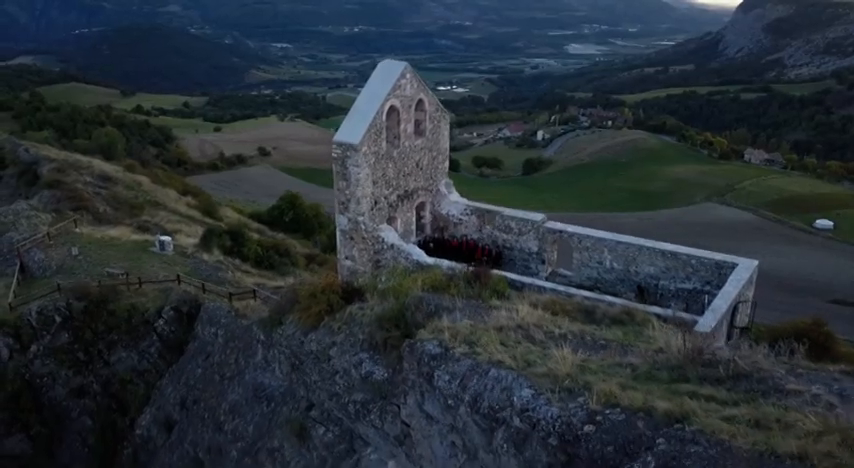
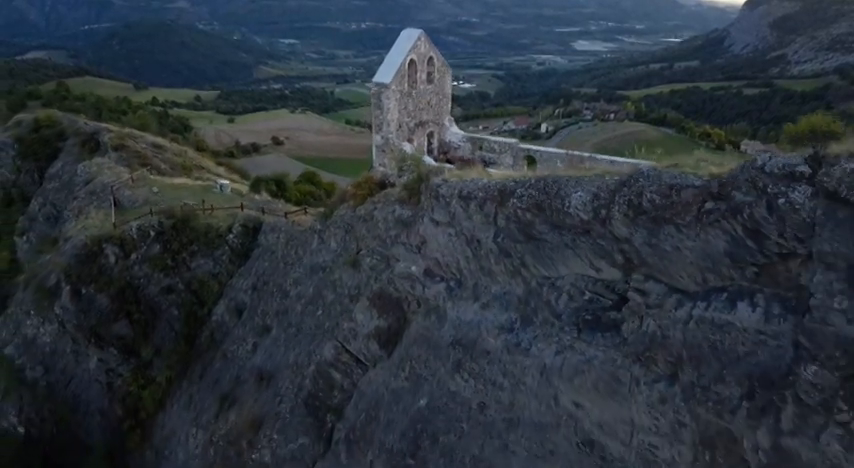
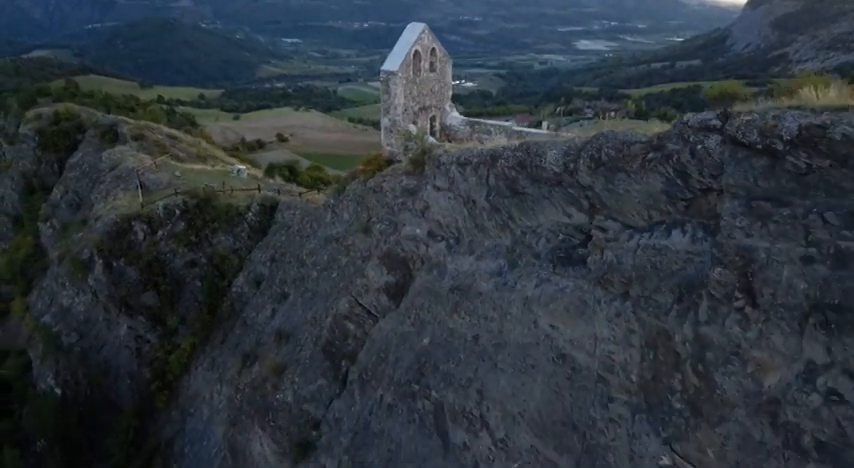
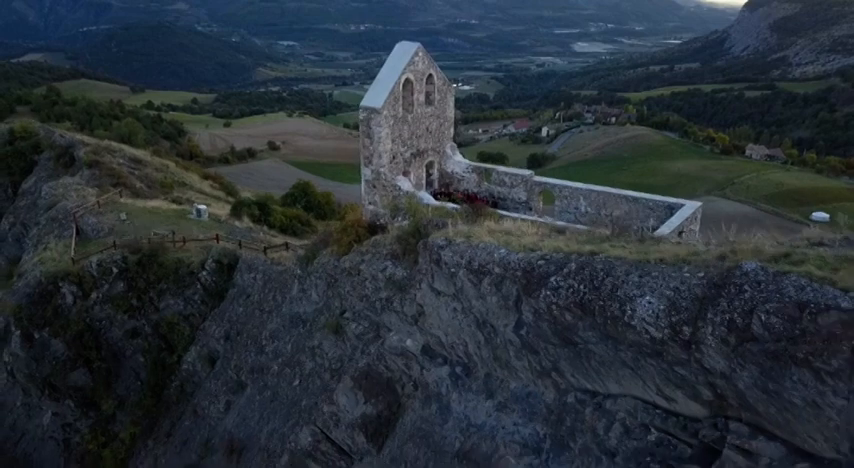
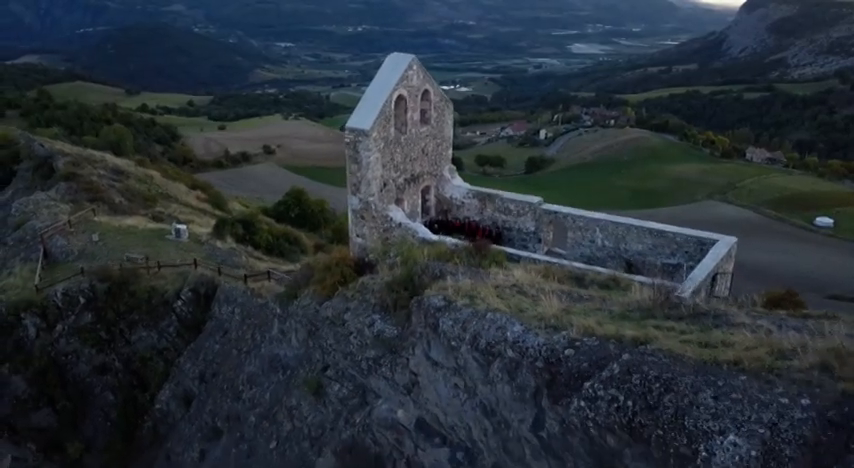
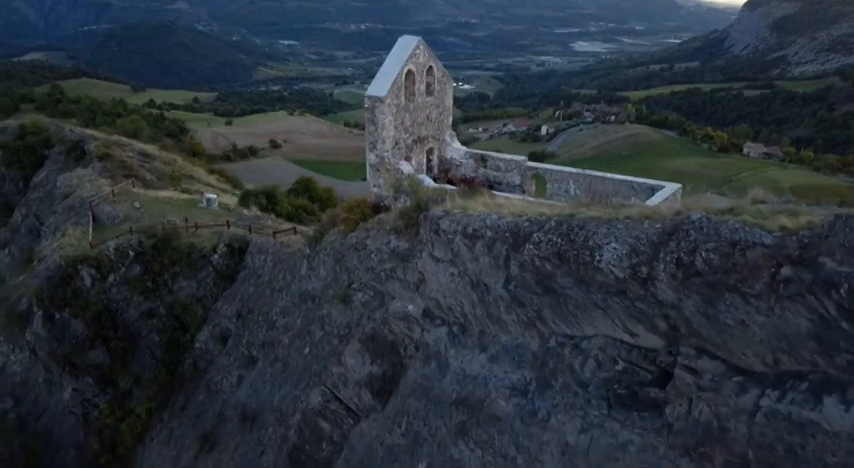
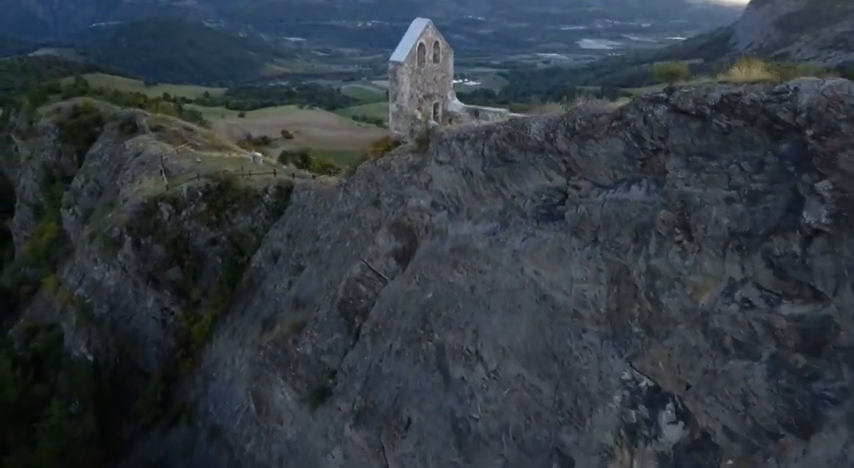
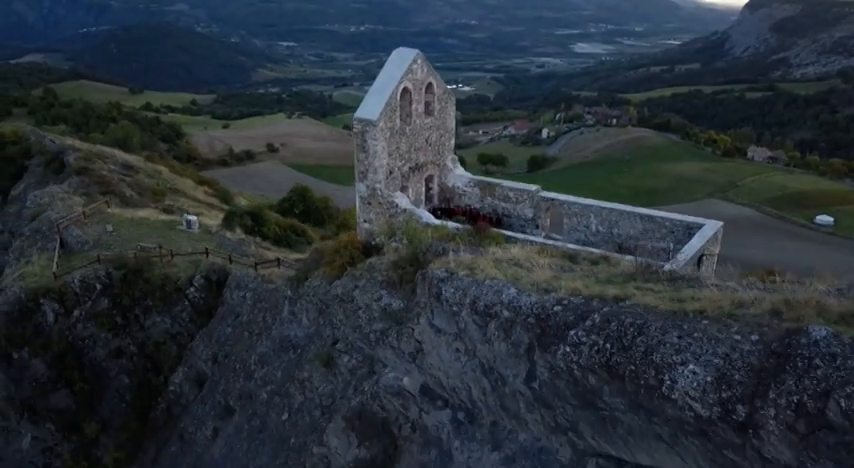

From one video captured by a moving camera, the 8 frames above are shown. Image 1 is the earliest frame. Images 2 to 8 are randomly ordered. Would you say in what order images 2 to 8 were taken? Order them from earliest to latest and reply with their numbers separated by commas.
5, 8, 4, 6, 2, 3, 7
